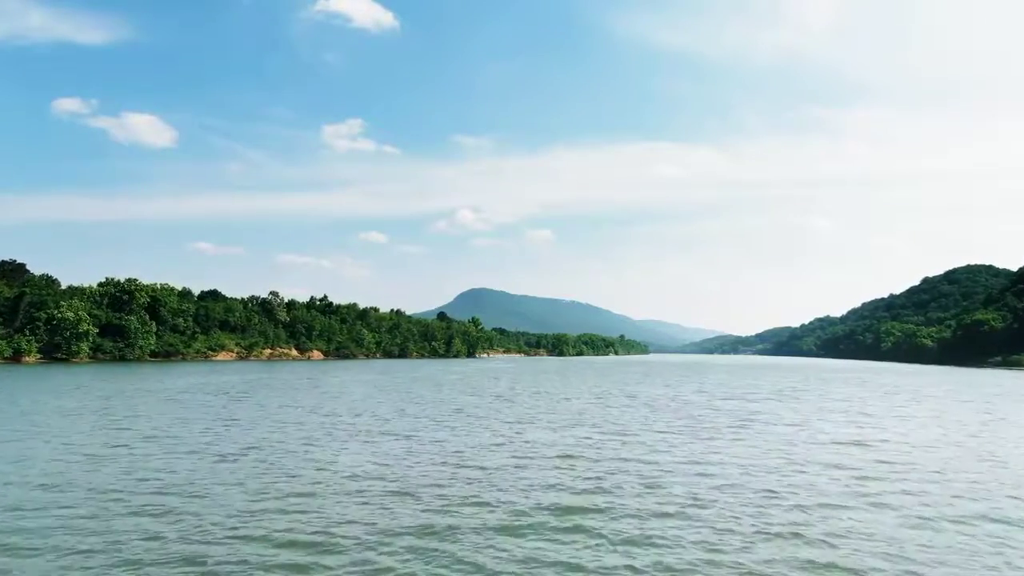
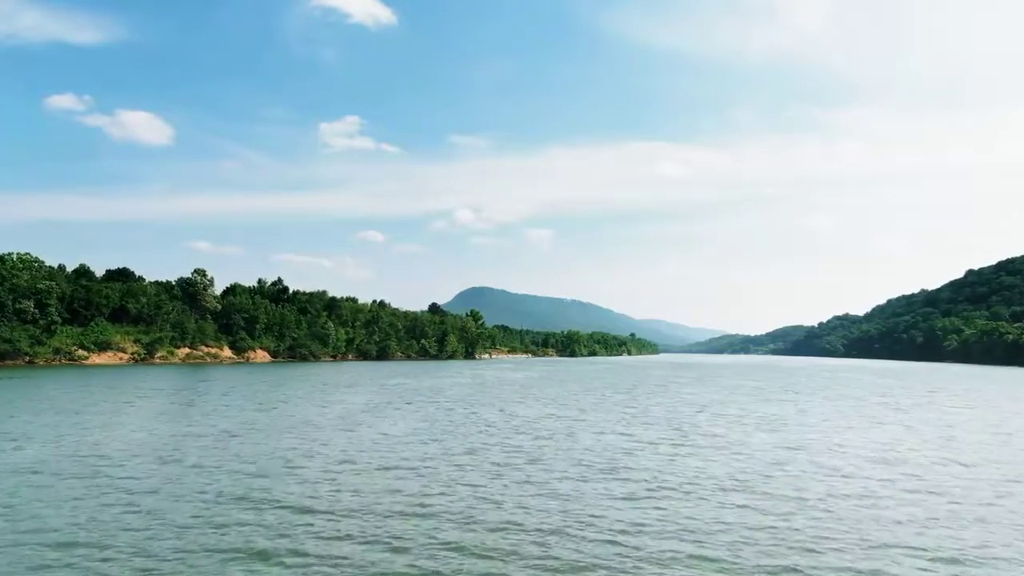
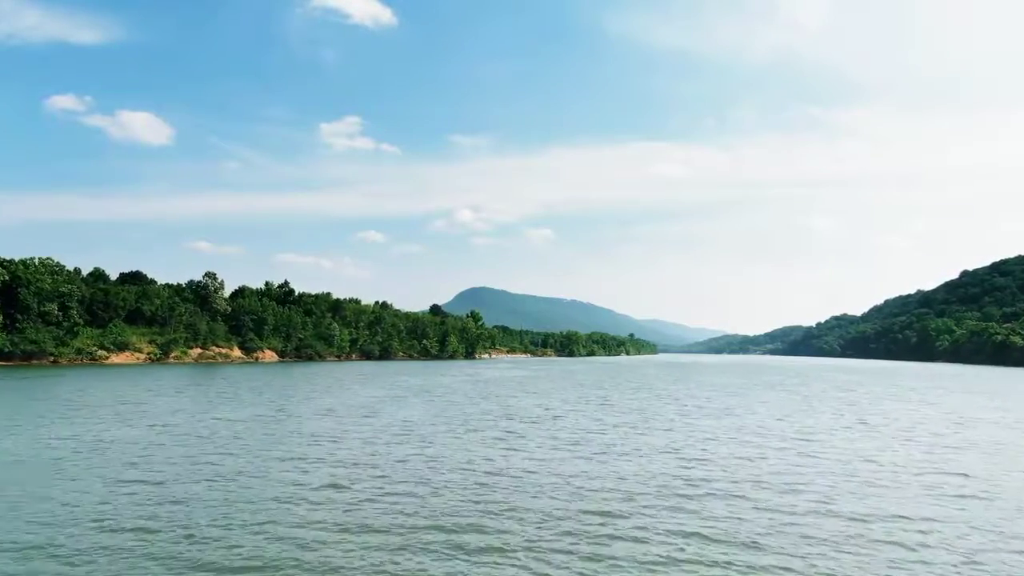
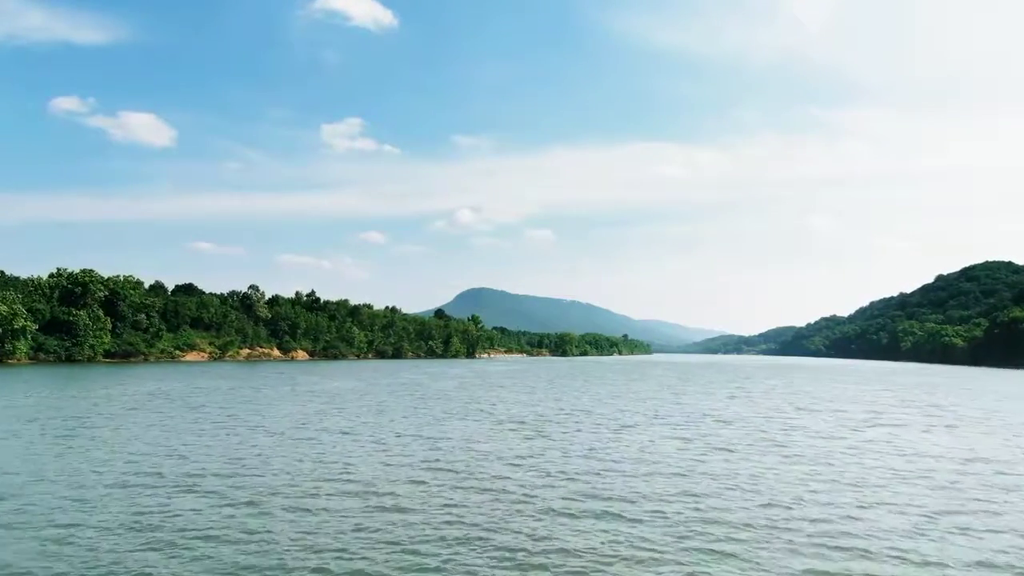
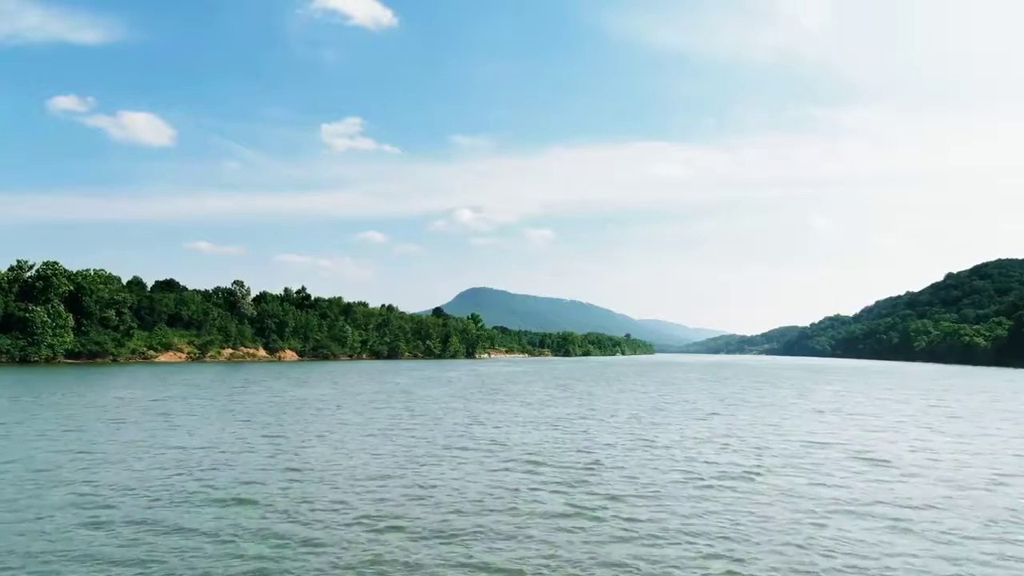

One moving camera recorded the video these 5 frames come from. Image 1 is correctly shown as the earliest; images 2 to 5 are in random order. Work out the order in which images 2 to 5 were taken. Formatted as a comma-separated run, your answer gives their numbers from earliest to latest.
4, 5, 3, 2
